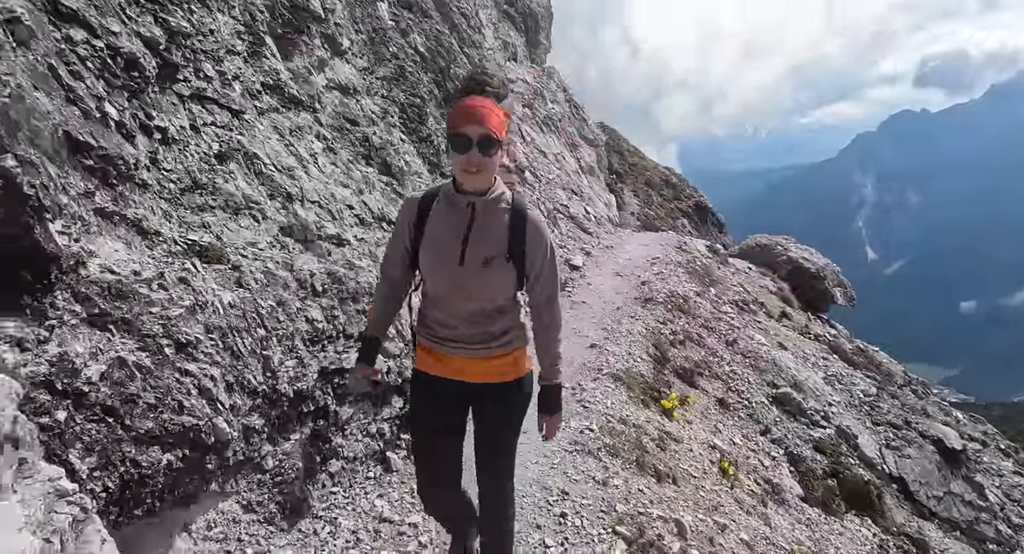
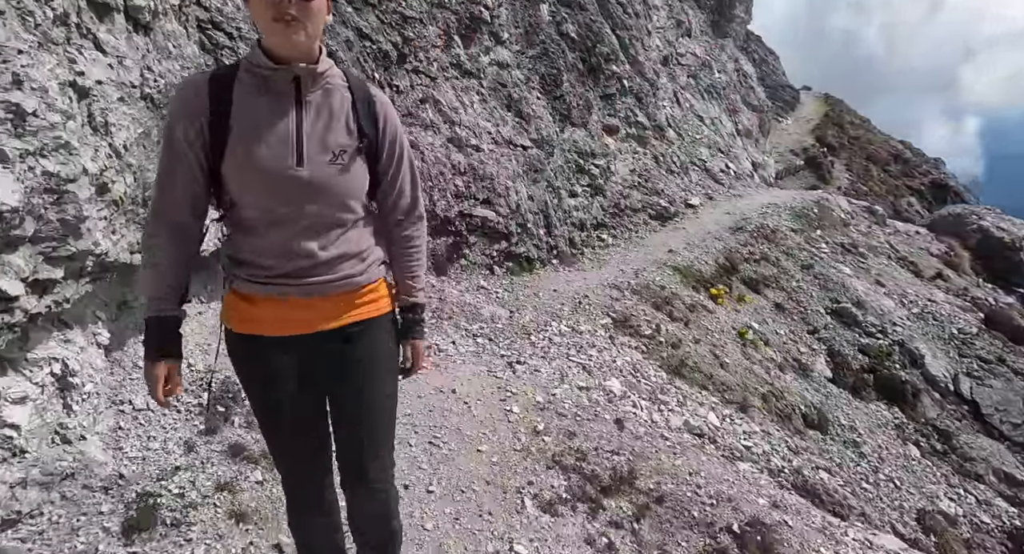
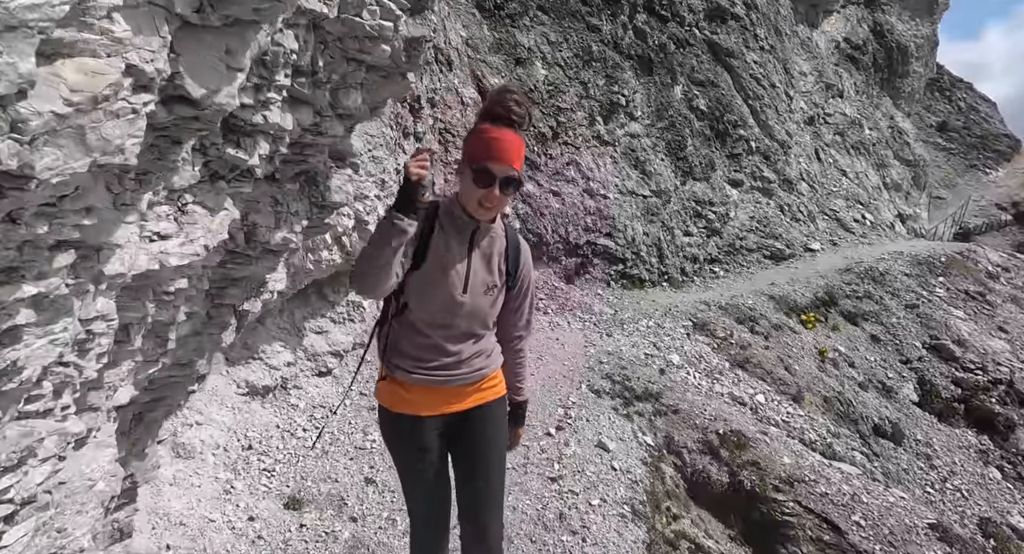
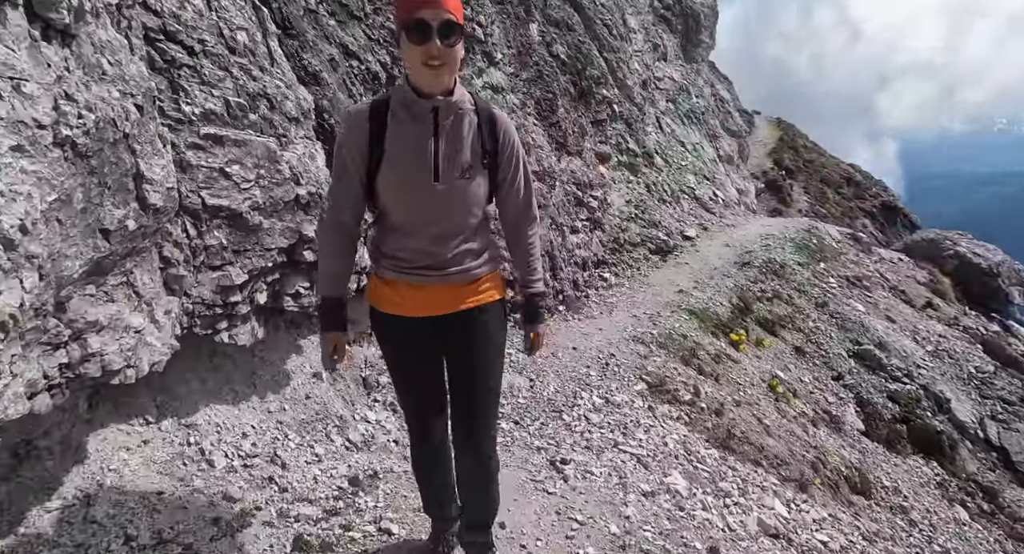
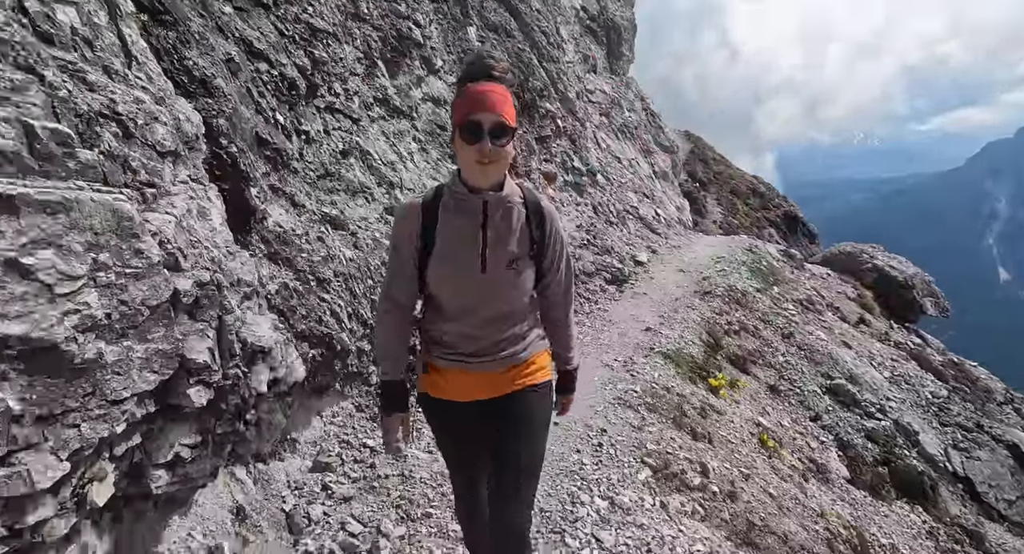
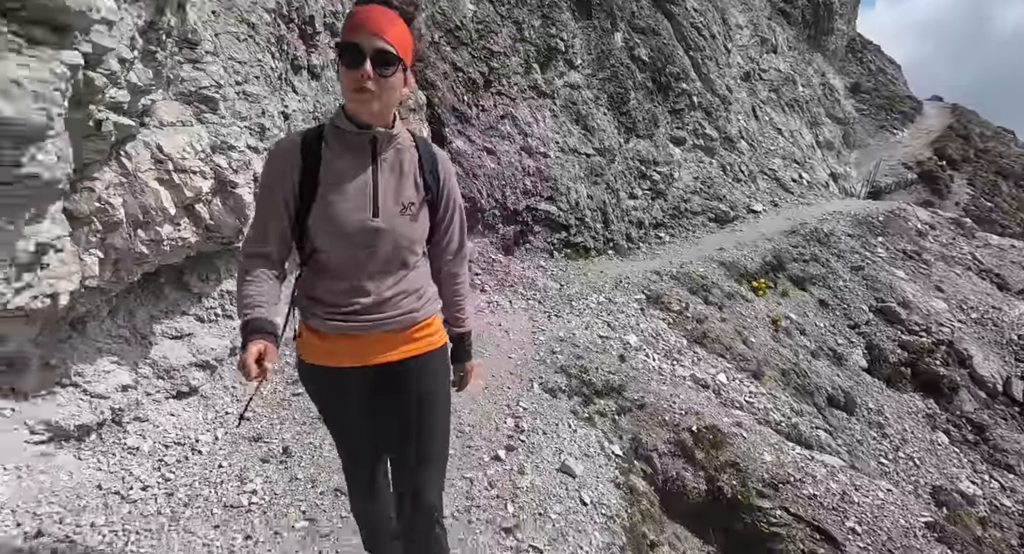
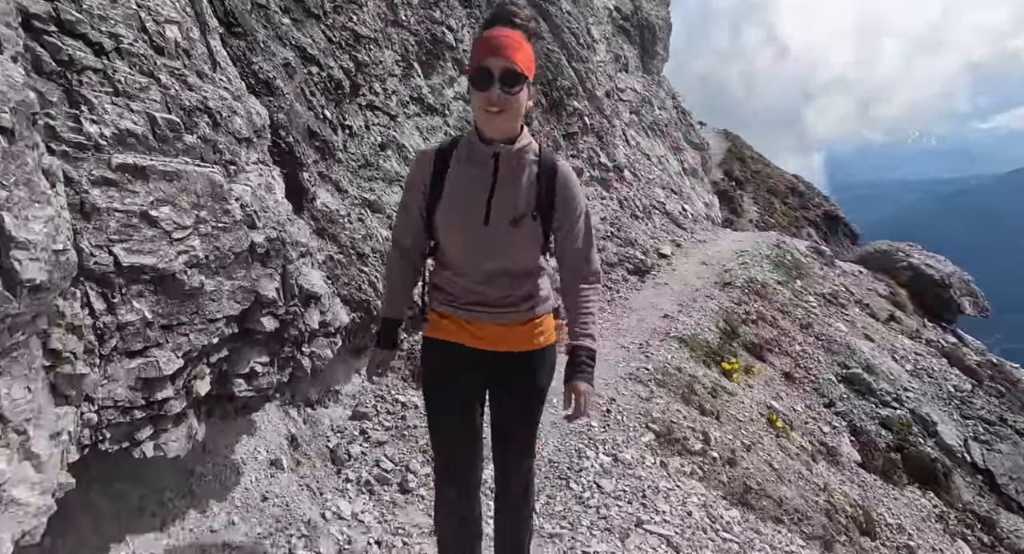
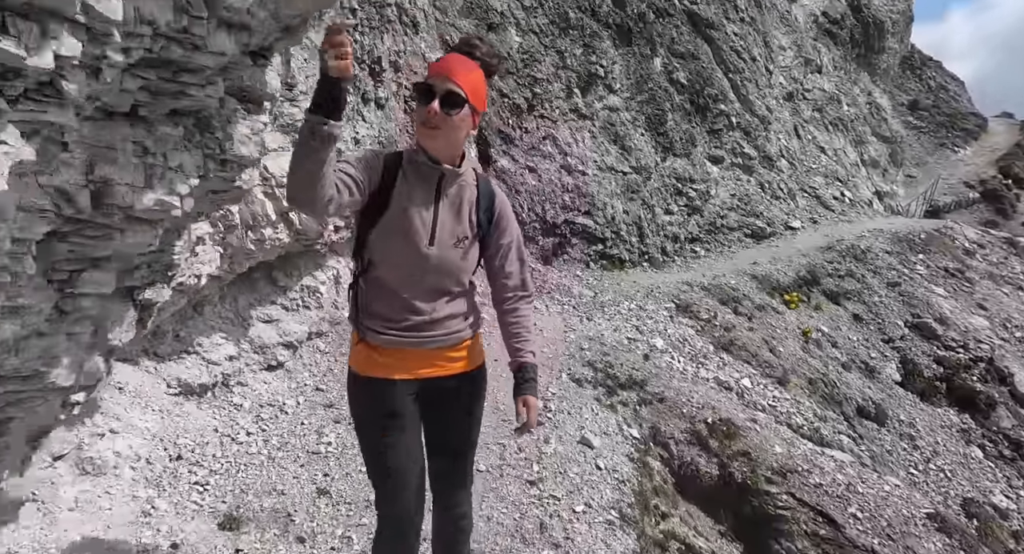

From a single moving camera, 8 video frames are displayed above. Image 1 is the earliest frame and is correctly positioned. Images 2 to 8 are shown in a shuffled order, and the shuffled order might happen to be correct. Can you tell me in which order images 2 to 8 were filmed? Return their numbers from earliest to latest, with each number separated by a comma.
5, 7, 4, 2, 6, 8, 3
